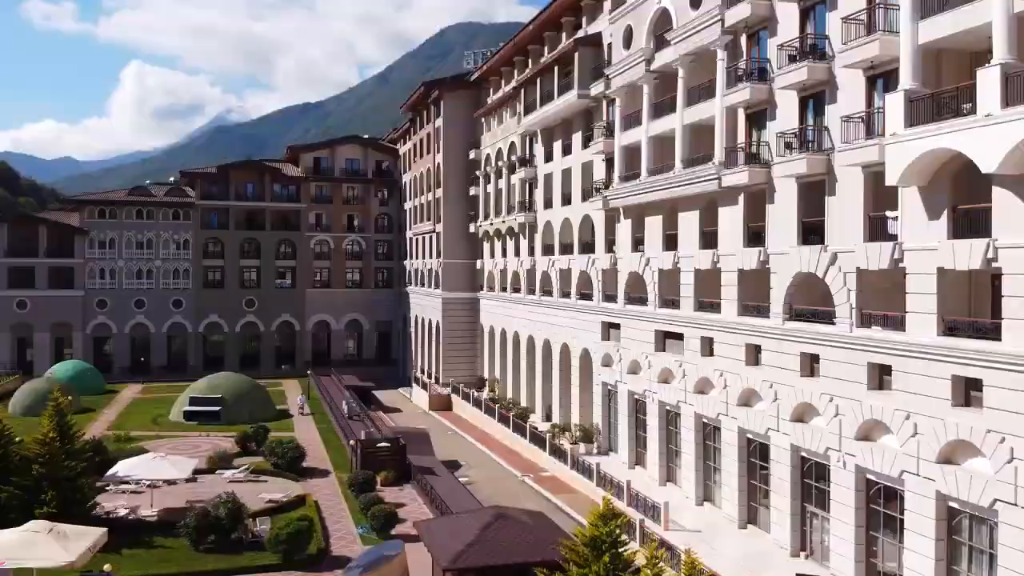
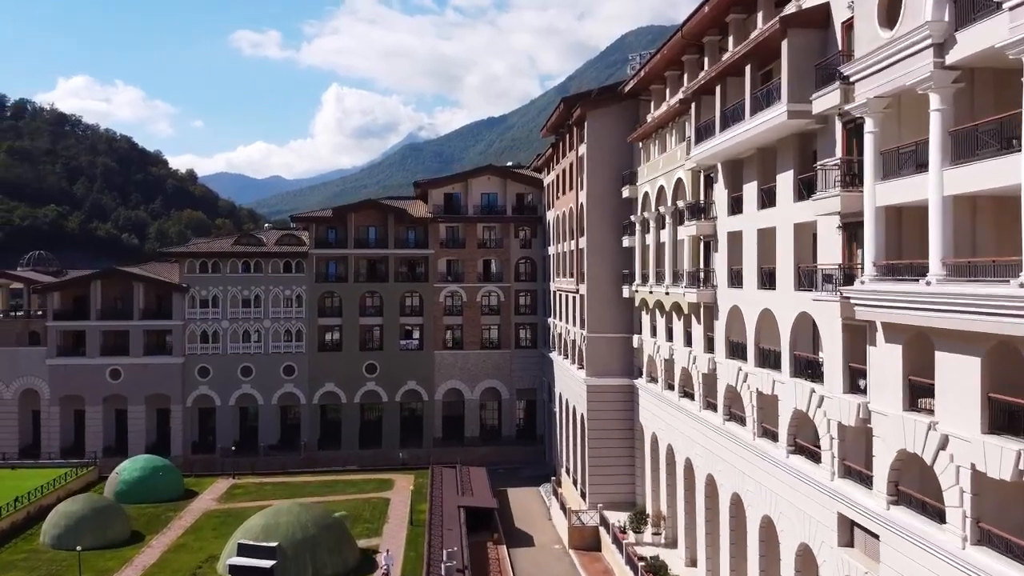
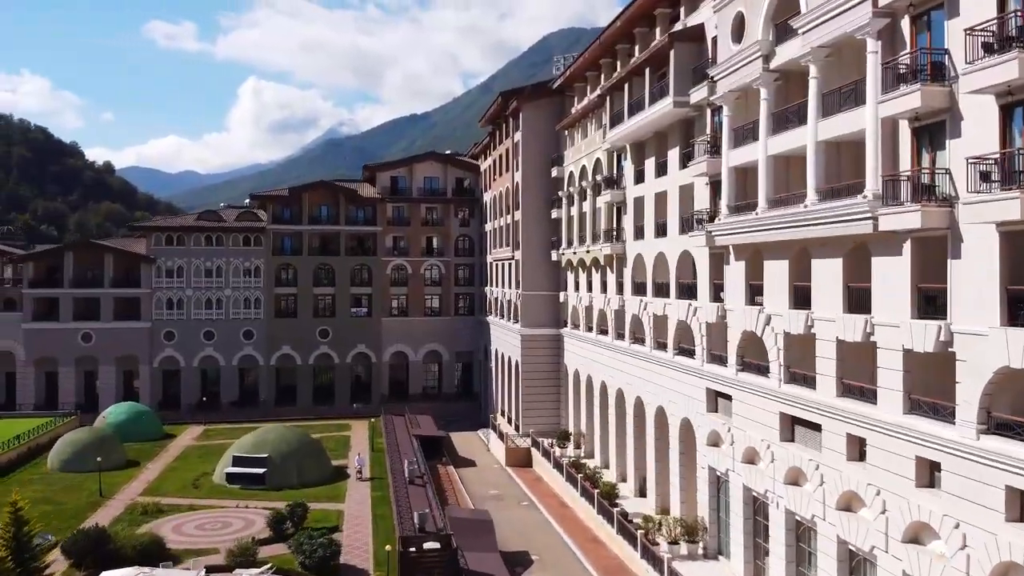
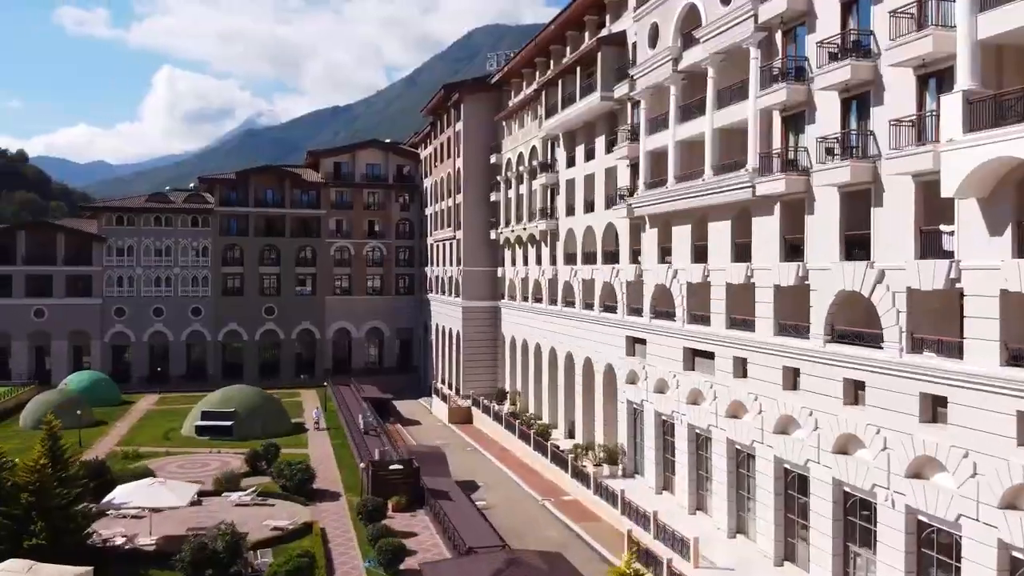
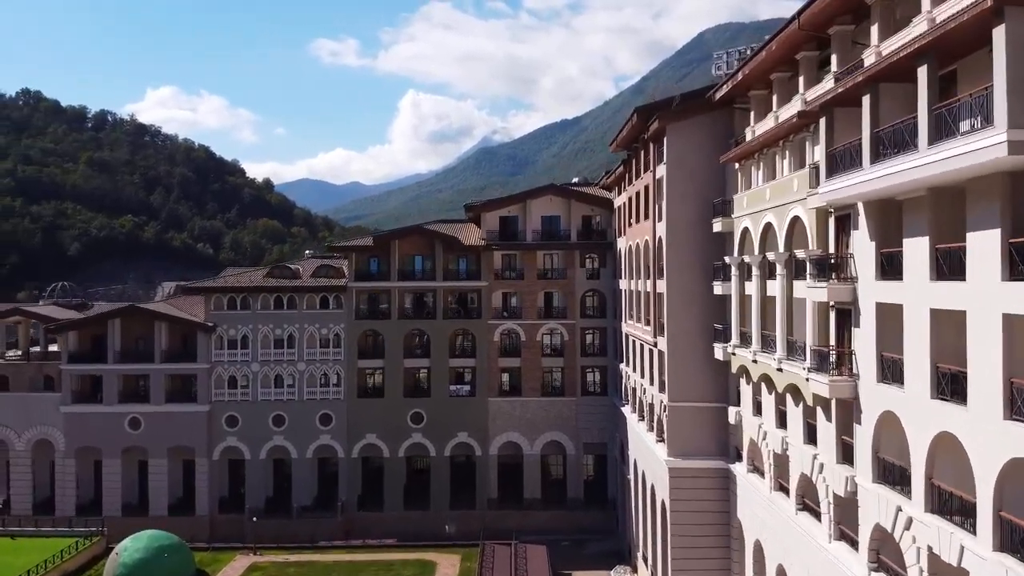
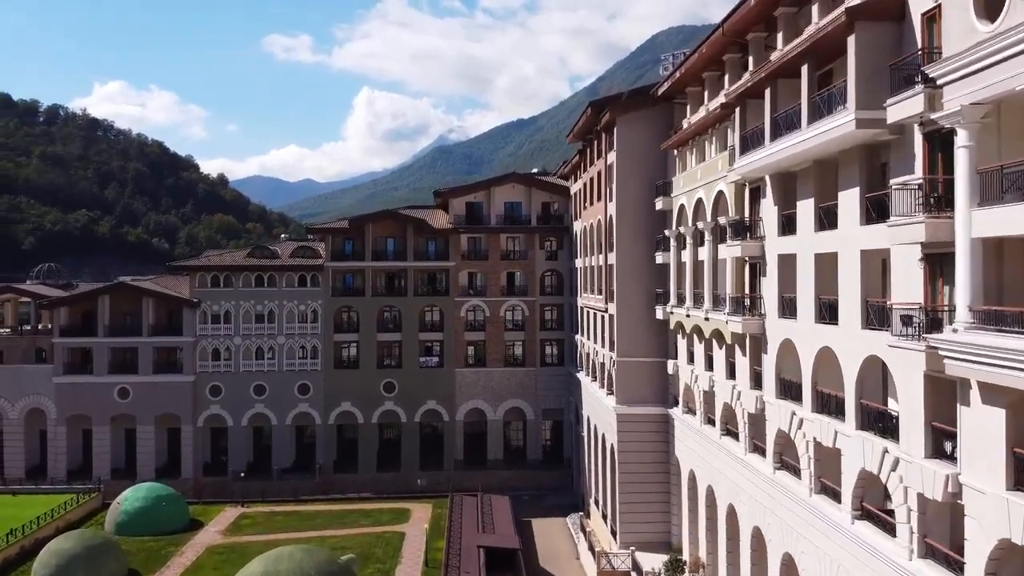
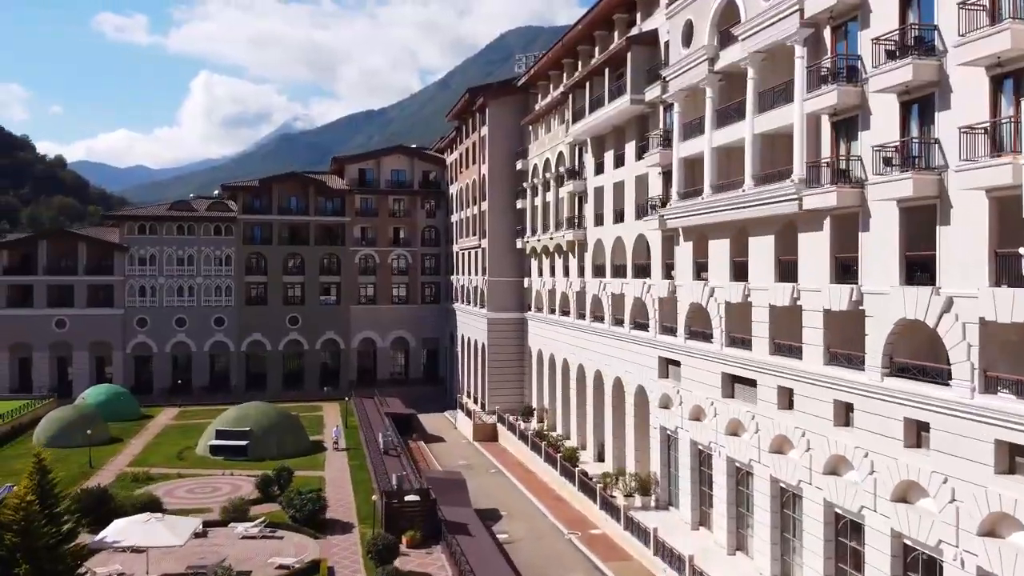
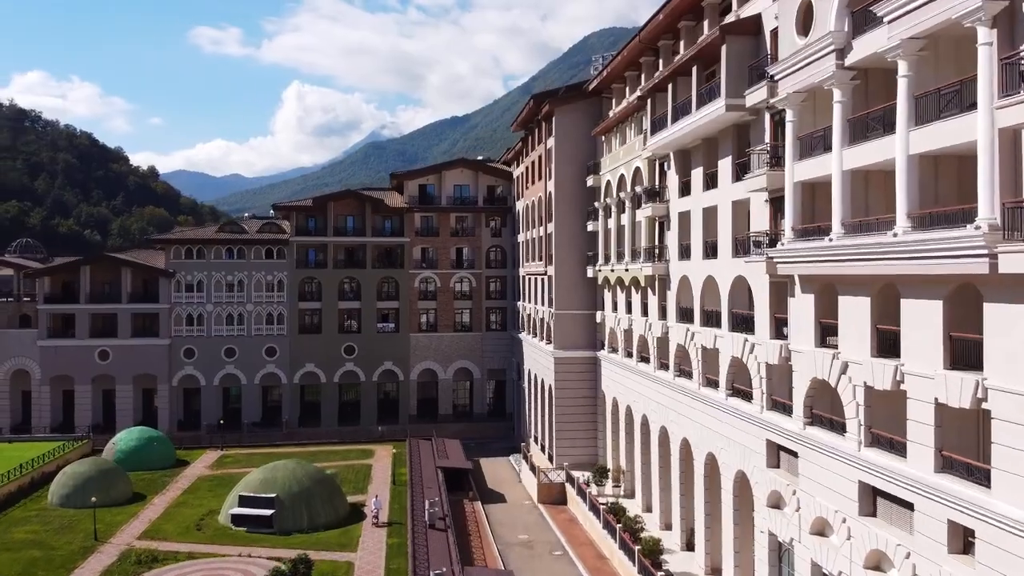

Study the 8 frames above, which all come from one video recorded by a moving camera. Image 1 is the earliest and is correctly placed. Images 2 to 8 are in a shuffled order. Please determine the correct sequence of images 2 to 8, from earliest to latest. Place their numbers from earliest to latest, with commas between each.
4, 7, 3, 8, 2, 6, 5
